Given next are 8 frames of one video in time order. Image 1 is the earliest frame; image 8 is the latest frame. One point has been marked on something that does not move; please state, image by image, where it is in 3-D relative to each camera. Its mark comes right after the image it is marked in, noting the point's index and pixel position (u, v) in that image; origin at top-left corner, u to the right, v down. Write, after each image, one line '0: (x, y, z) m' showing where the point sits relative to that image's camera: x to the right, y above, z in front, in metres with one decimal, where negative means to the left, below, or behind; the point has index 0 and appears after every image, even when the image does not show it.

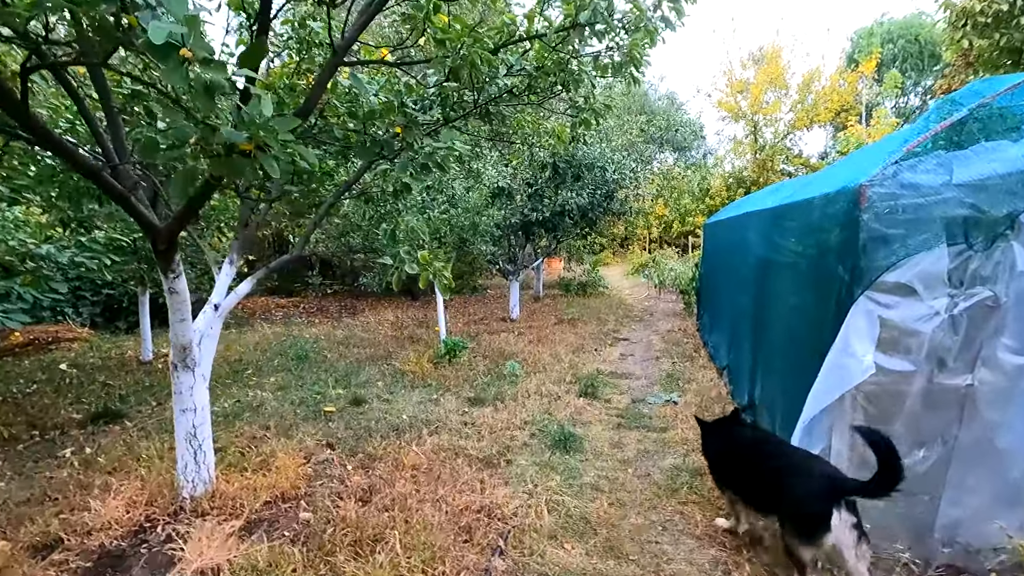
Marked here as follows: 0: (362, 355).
0: (-1.7, -0.7, +6.0) m
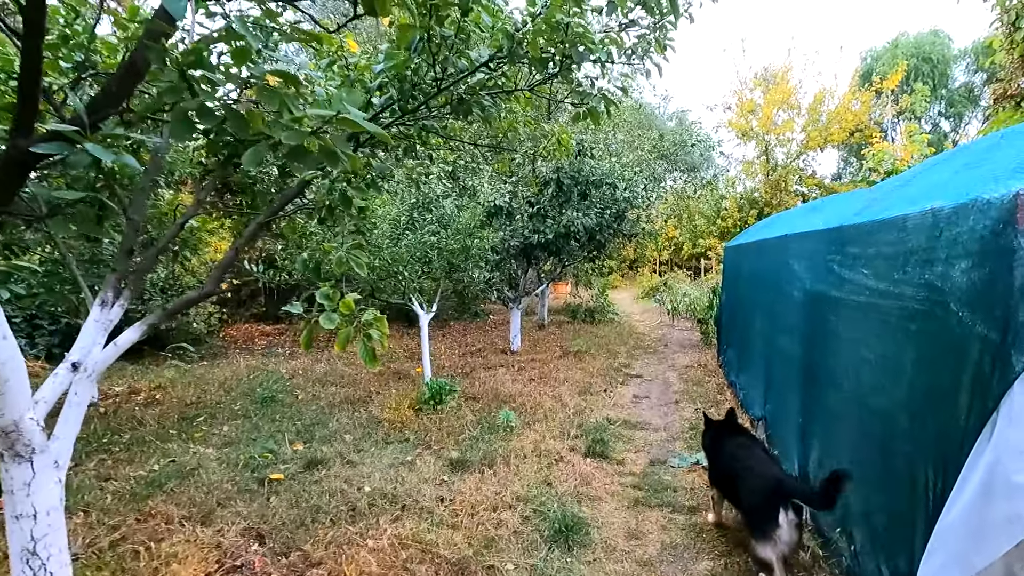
0: (-1.7, -1.1, +5.2) m
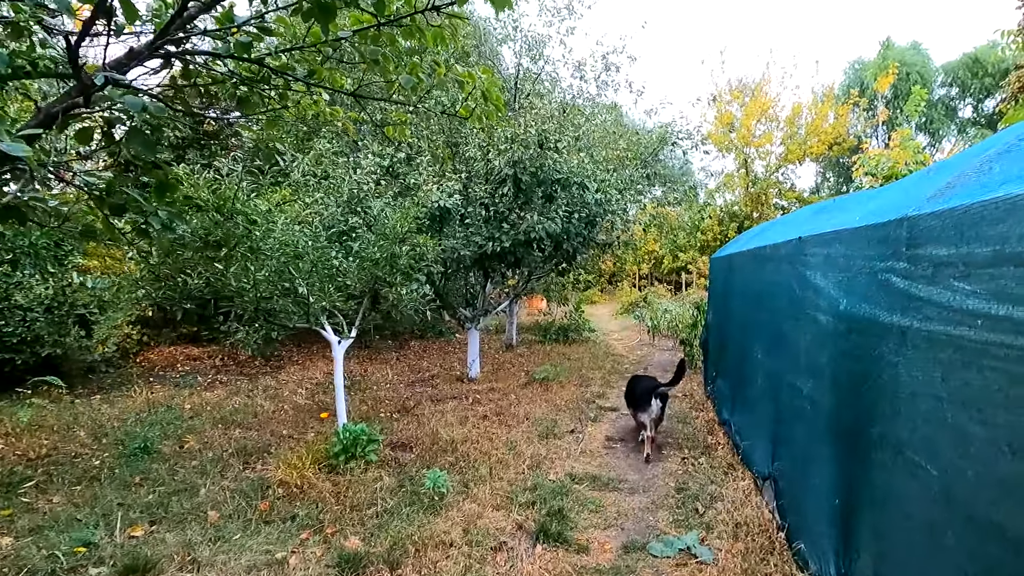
0: (-2.1, -1.2, +4.1) m
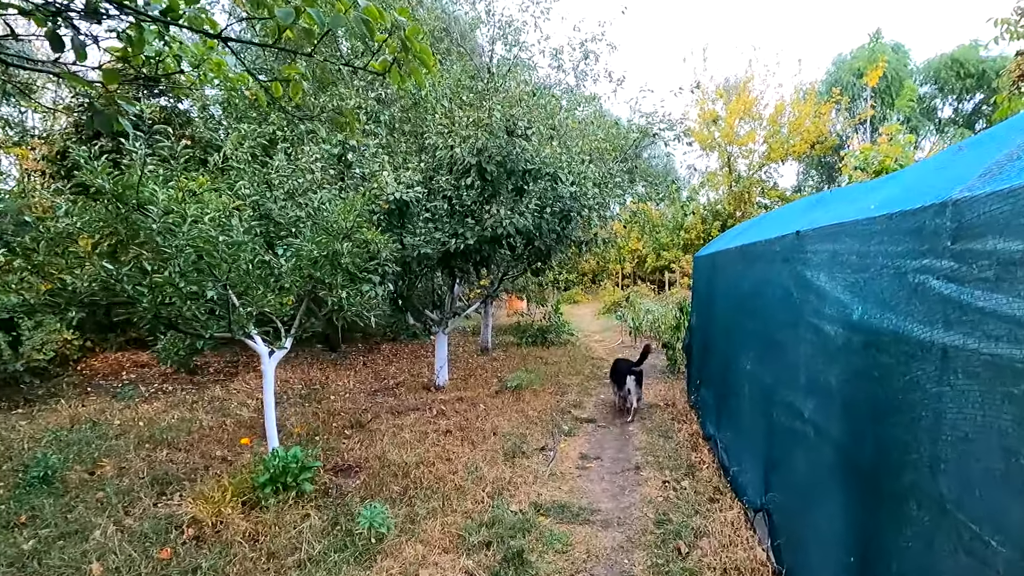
0: (-2.4, -1.2, +3.6) m
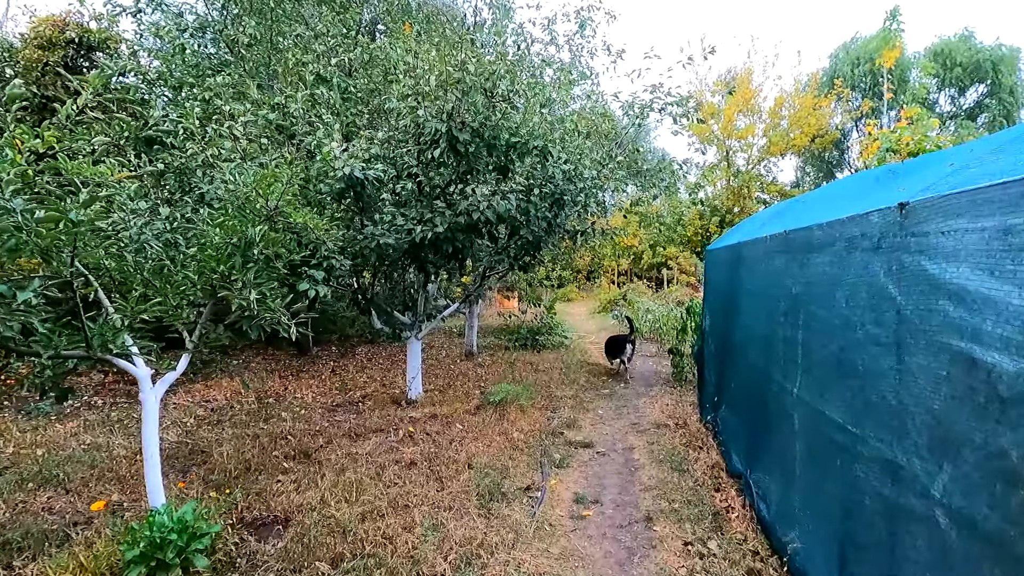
0: (-2.5, -1.2, +2.7) m
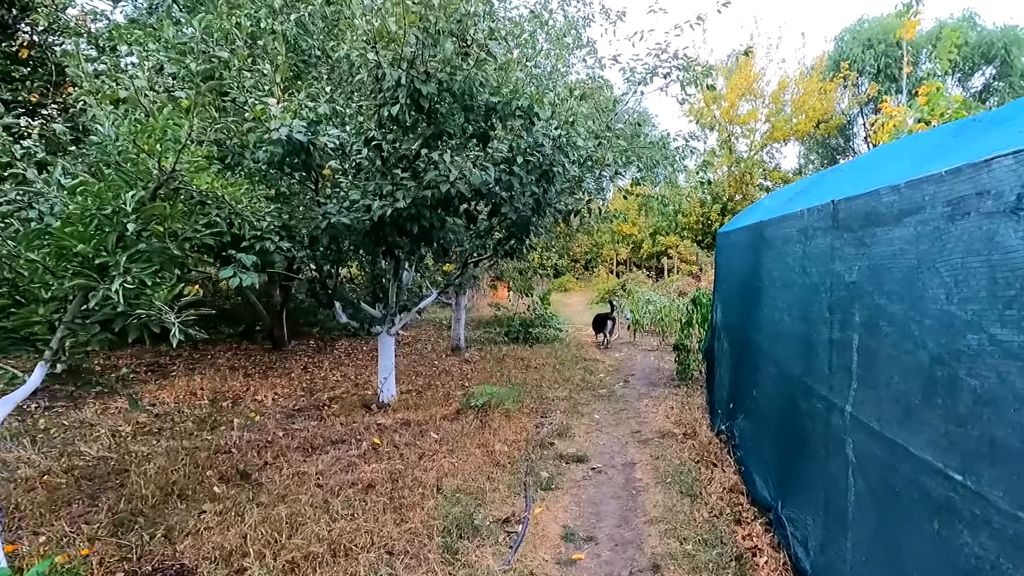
0: (-2.7, -1.2, +2.1) m
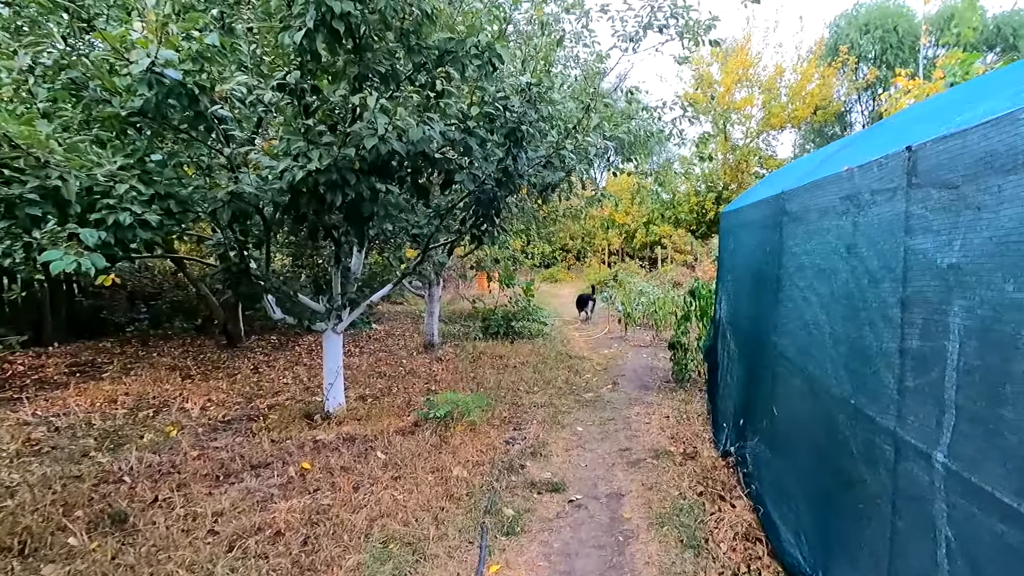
0: (-2.9, -1.1, +1.4) m
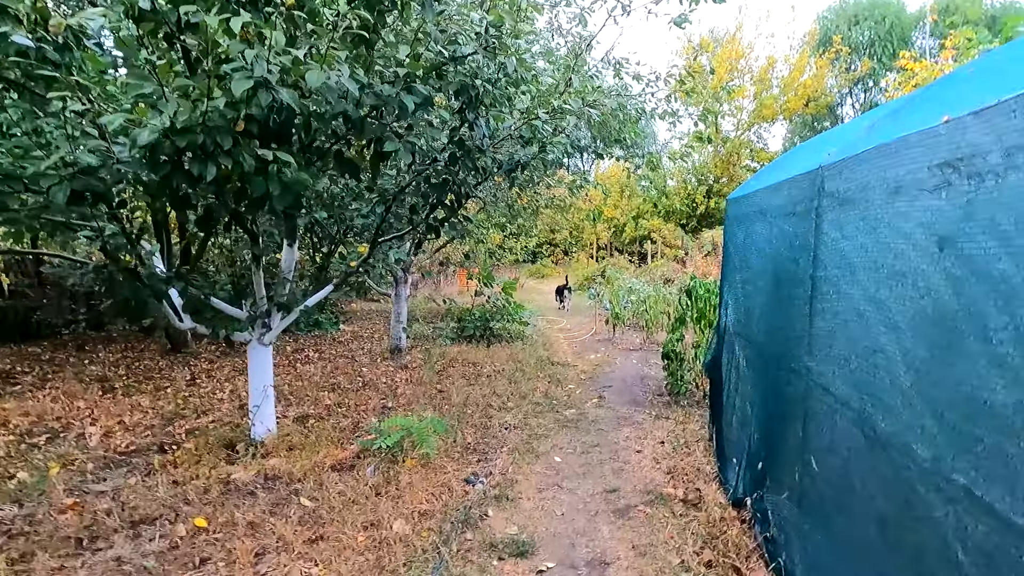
0: (-3.0, -1.2, +0.7) m
